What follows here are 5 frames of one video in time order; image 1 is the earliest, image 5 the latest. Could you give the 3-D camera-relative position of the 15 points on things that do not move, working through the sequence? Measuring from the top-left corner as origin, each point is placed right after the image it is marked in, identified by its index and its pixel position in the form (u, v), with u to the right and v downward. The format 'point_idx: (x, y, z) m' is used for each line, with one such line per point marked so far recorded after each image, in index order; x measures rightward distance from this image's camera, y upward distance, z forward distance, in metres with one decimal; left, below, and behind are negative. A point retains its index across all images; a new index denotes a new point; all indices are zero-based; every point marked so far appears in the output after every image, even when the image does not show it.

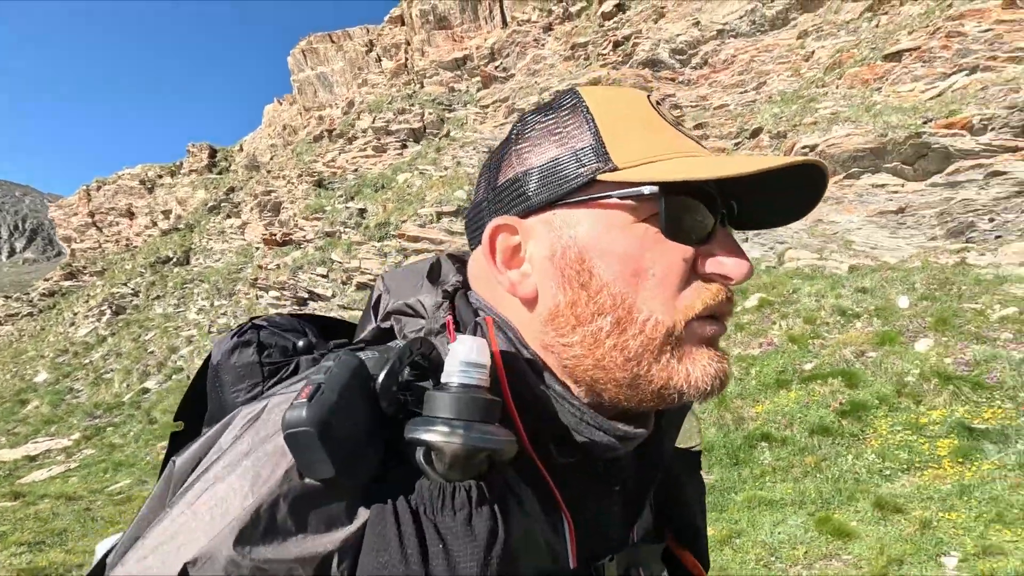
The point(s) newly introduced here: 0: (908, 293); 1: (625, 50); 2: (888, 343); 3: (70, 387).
0: (+5.7, -0.1, +7.8) m
1: (+3.1, +6.7, +15.3) m
2: (+4.8, -0.7, +7.0) m
3: (-15.8, -3.5, +19.4) m
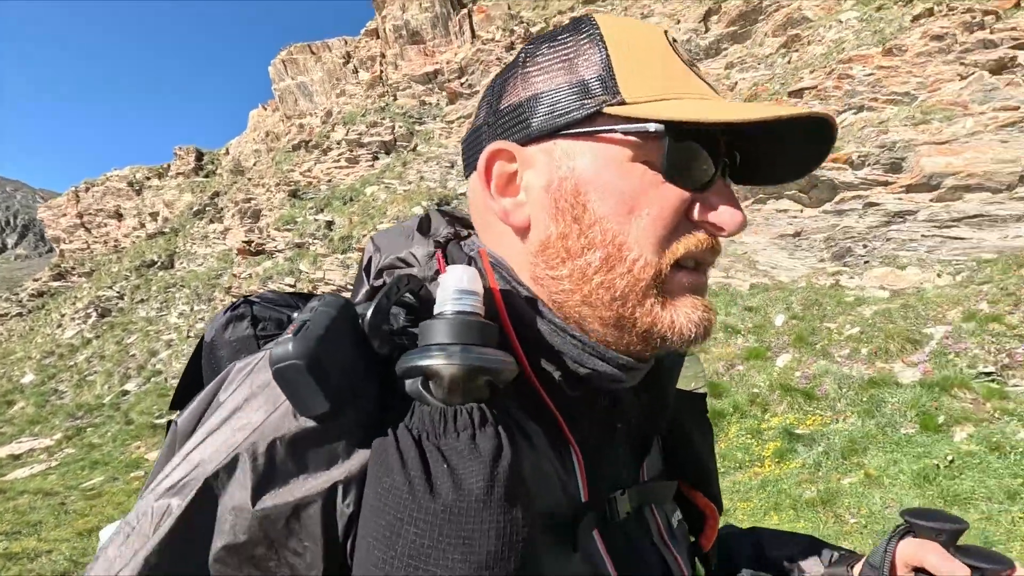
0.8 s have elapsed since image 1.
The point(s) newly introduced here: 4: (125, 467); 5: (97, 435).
0: (+4.4, -0.4, +8.8) m
1: (+1.8, +6.4, +16.3) m
2: (+3.6, -1.0, +8.0) m
3: (-17.2, -3.8, +20.3) m
4: (-8.2, -3.8, +11.5) m
5: (-11.2, -4.0, +14.6) m
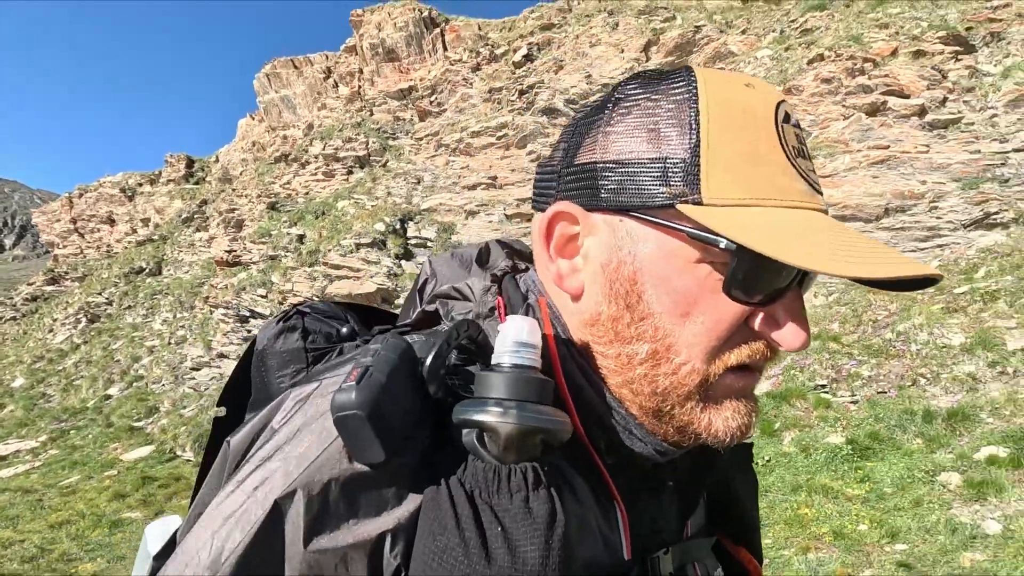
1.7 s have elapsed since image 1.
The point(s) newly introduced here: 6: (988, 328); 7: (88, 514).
0: (+3.2, -0.7, +9.9) m
1: (+0.5, +6.1, +17.3) m
2: (+2.3, -1.4, +9.1) m
3: (-18.5, -4.1, +21.3) m
4: (-9.5, -4.1, +12.5) m
5: (-12.5, -4.3, +15.6) m
6: (+5.6, -0.5, +6.4) m
7: (-7.0, -3.8, +9.0) m
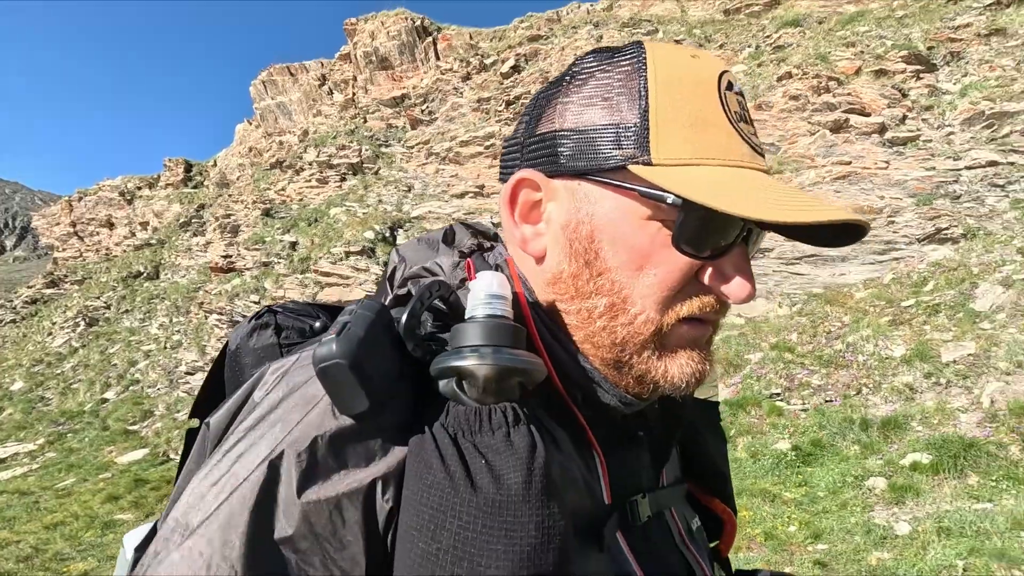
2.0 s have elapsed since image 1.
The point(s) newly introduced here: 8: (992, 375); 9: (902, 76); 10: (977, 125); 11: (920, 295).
0: (+2.7, -0.9, +10.3) m
1: (+0.1, +5.9, +17.7) m
2: (+1.9, -1.6, +9.5) m
3: (-18.9, -4.3, +21.7) m
4: (-9.9, -4.3, +12.9) m
5: (-12.9, -4.5, +16.0) m
6: (+5.2, -0.7, +6.8) m
7: (-7.5, -3.9, +9.4) m
8: (+5.2, -1.0, +5.9) m
9: (+7.5, +4.0, +10.3) m
10: (+7.9, +2.8, +9.2) m
11: (+5.8, -0.1, +7.7) m
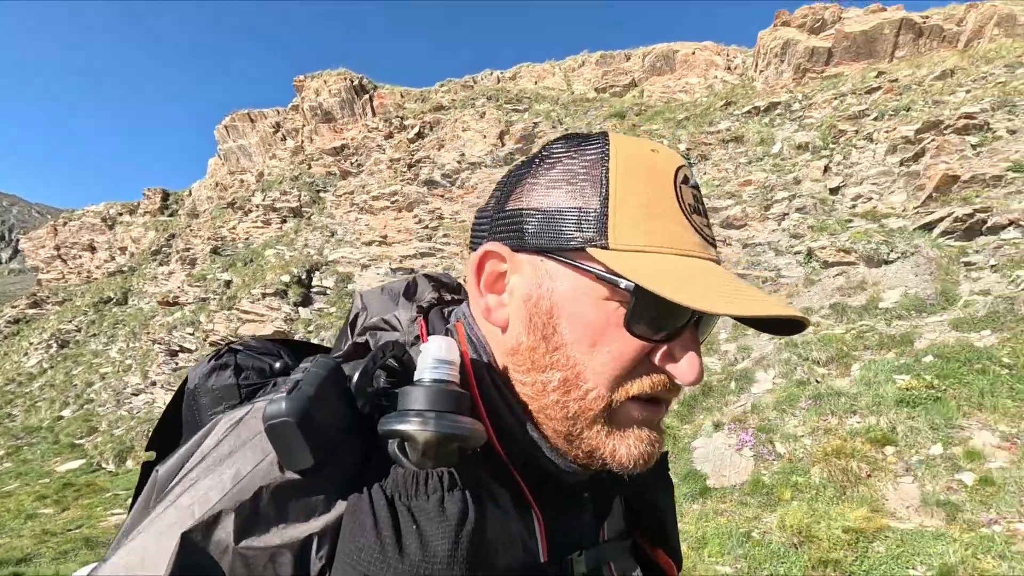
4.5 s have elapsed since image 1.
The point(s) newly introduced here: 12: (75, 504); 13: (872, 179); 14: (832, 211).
0: (-1.0, -2.0, +13.2) m
1: (-3.6, +4.6, +20.8) m
2: (-1.8, -2.7, +12.3) m
3: (-22.7, -5.6, +24.4) m
4: (-13.7, -5.4, +15.6) m
5: (-16.7, -5.7, +18.7) m
6: (+1.5, -1.7, +9.7) m
7: (-11.2, -5.0, +12.1) m
8: (+1.5, -2.0, +8.8) m
9: (+3.8, +2.9, +13.4) m
10: (+4.3, +1.6, +12.2) m
11: (+2.1, -1.2, +10.6) m
12: (-9.8, -4.9, +12.1) m
13: (+6.8, +2.1, +10.2) m
14: (+6.1, +1.5, +10.3) m
